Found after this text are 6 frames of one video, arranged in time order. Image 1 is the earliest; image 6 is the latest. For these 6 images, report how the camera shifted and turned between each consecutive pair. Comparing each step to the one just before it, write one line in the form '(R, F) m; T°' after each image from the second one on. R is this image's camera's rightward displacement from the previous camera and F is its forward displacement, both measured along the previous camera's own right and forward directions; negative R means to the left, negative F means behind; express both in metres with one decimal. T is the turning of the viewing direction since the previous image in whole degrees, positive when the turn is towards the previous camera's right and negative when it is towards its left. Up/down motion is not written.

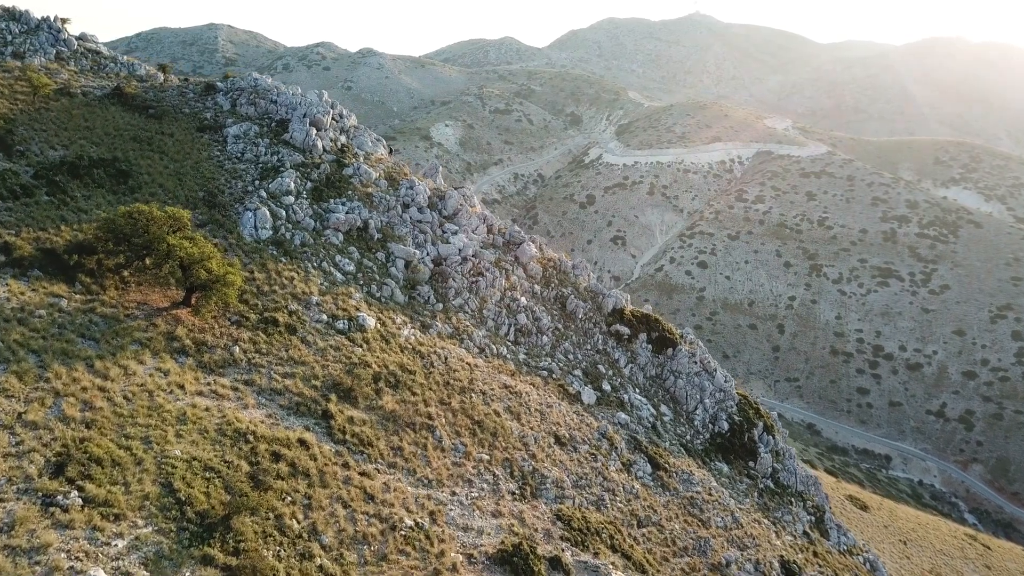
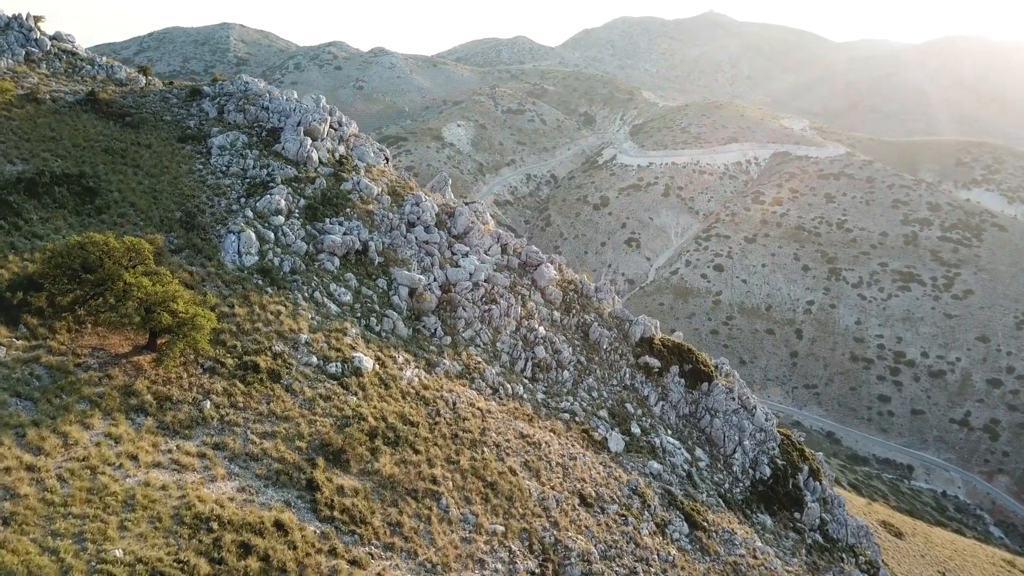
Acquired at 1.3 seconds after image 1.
(-0.2, +3.9) m; -1°
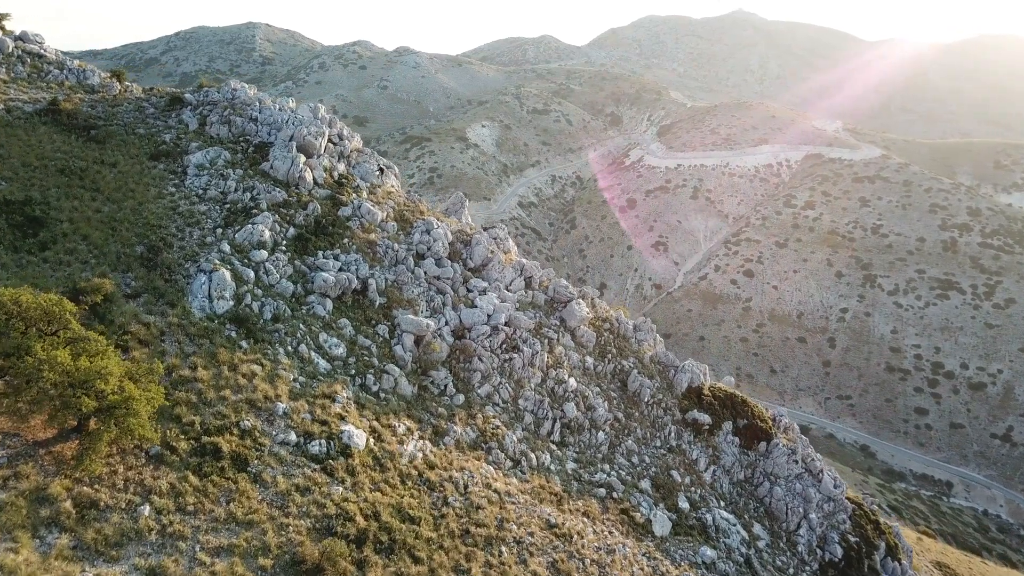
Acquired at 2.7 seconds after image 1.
(-0.1, +4.9) m; -2°
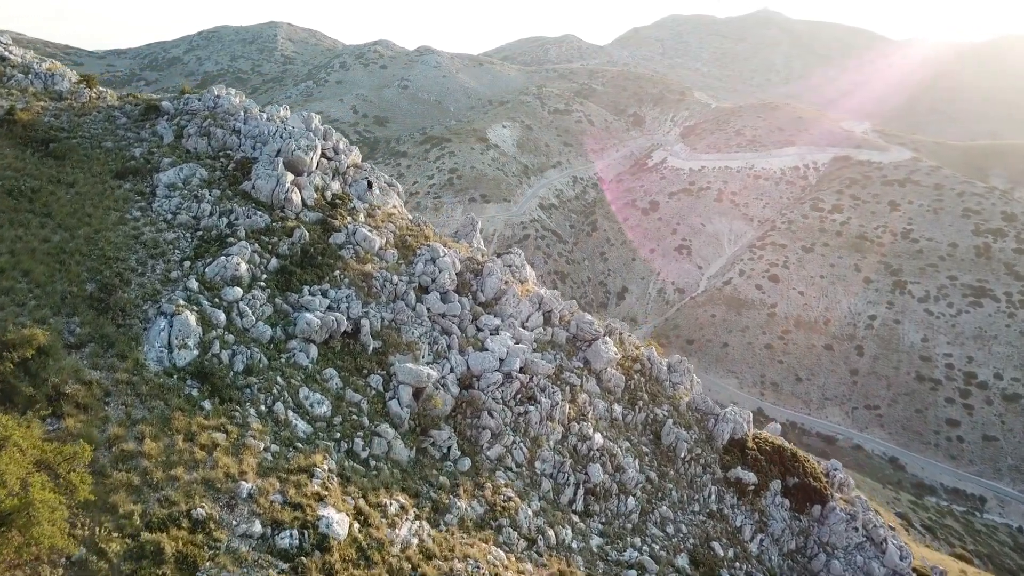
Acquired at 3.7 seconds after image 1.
(+0.1, +3.8) m; -1°
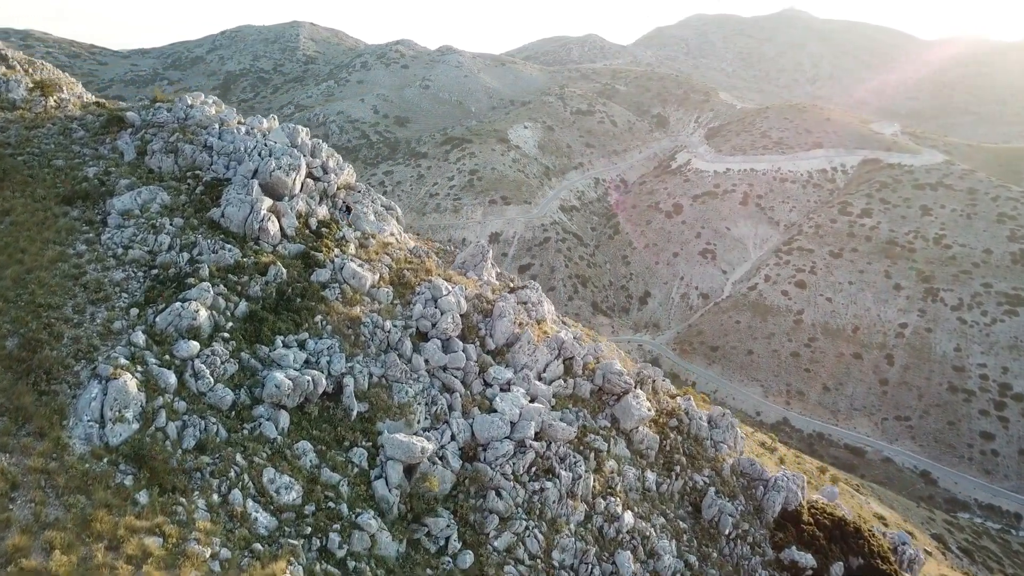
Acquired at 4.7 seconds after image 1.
(+0.1, +3.8) m; -1°
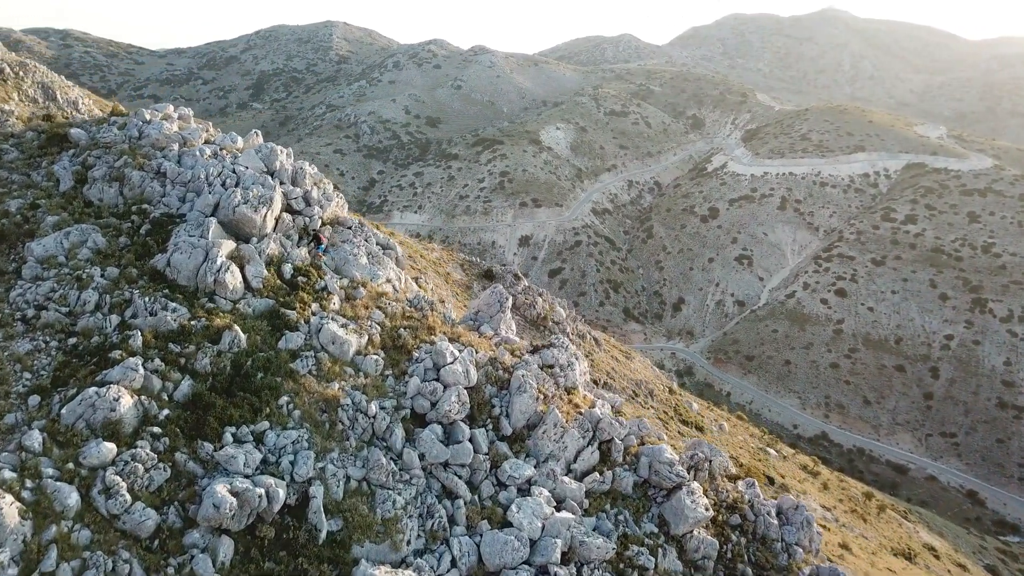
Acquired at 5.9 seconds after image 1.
(+0.2, +4.6) m; -2°
